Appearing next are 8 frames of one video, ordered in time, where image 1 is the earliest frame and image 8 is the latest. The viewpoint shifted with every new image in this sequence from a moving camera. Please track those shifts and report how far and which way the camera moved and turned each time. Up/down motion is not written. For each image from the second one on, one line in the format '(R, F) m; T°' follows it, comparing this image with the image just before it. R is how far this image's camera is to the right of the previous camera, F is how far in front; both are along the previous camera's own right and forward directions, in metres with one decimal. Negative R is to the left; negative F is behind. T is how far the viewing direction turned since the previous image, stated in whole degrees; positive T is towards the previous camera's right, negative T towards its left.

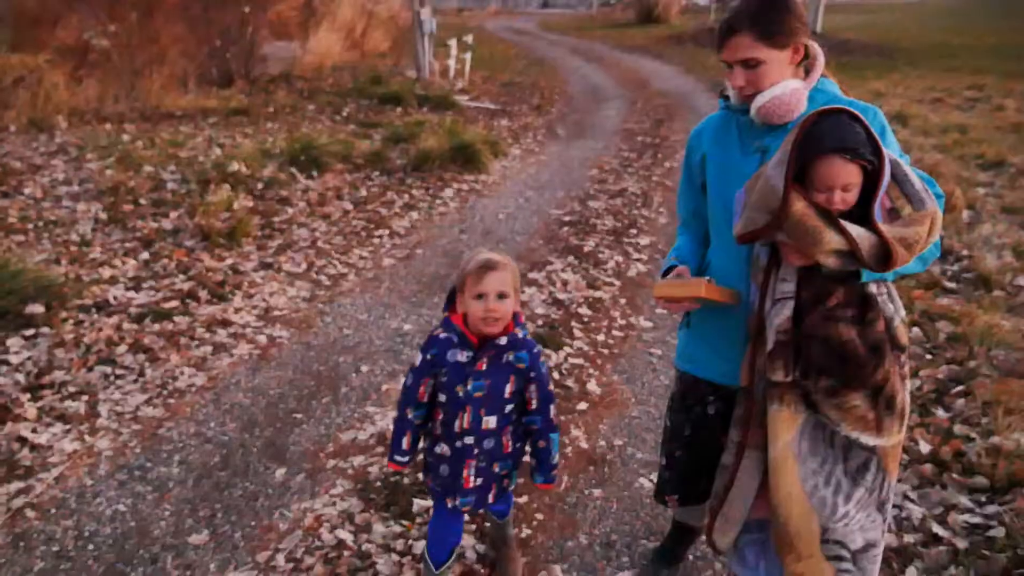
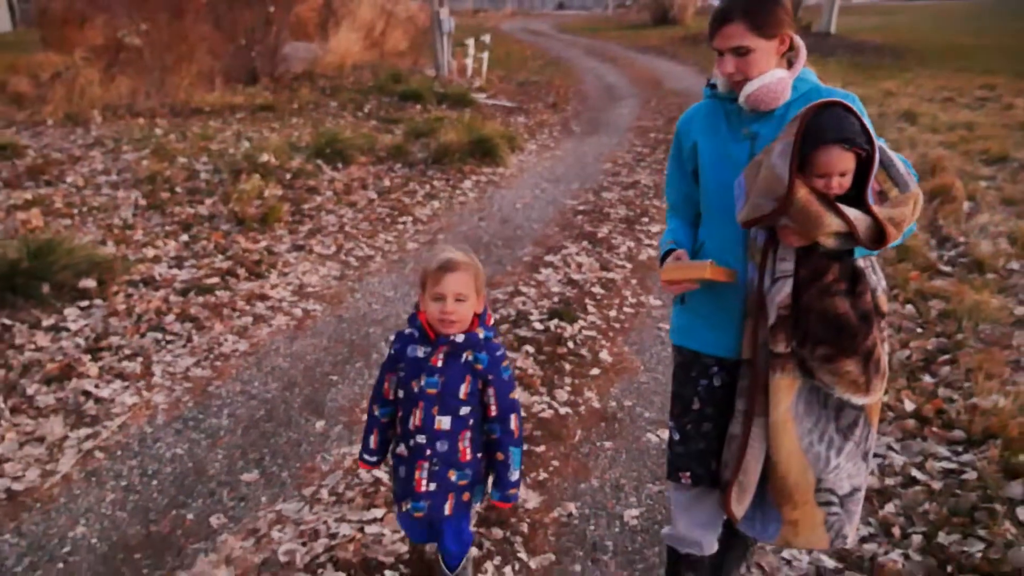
(0.0, -0.4) m; -1°
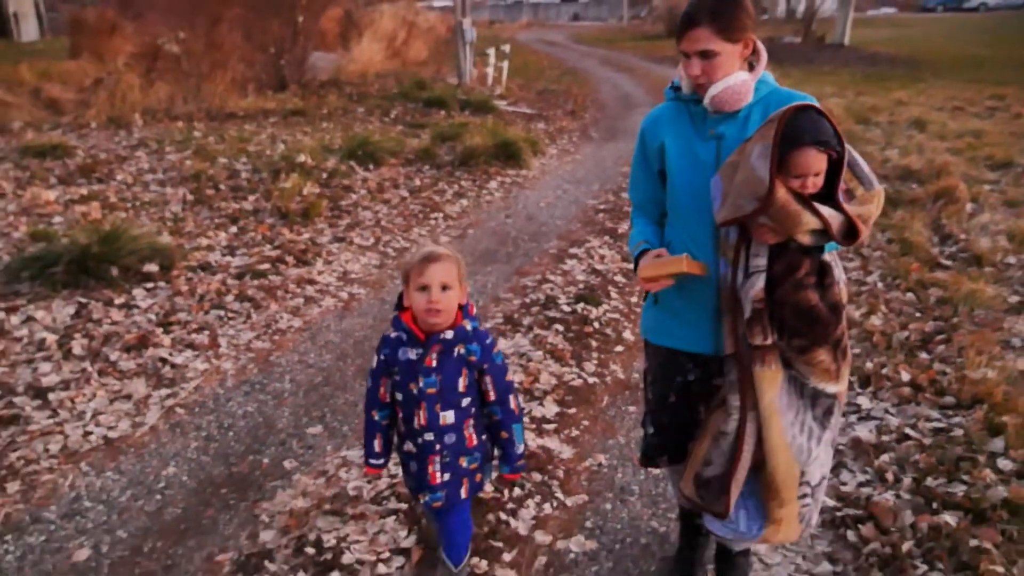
(-0.1, -0.5) m; -1°
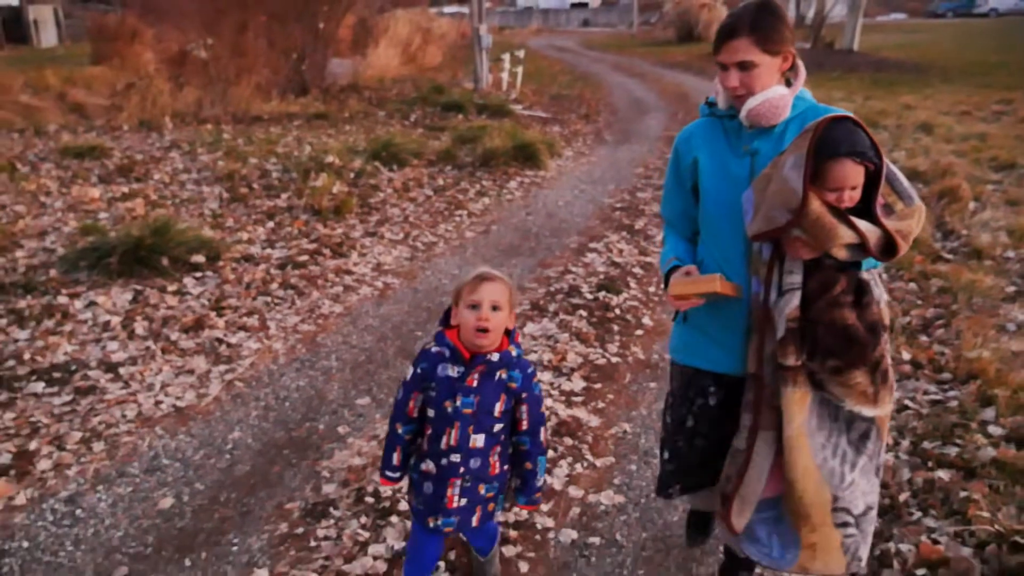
(-0.1, -0.4) m; -1°
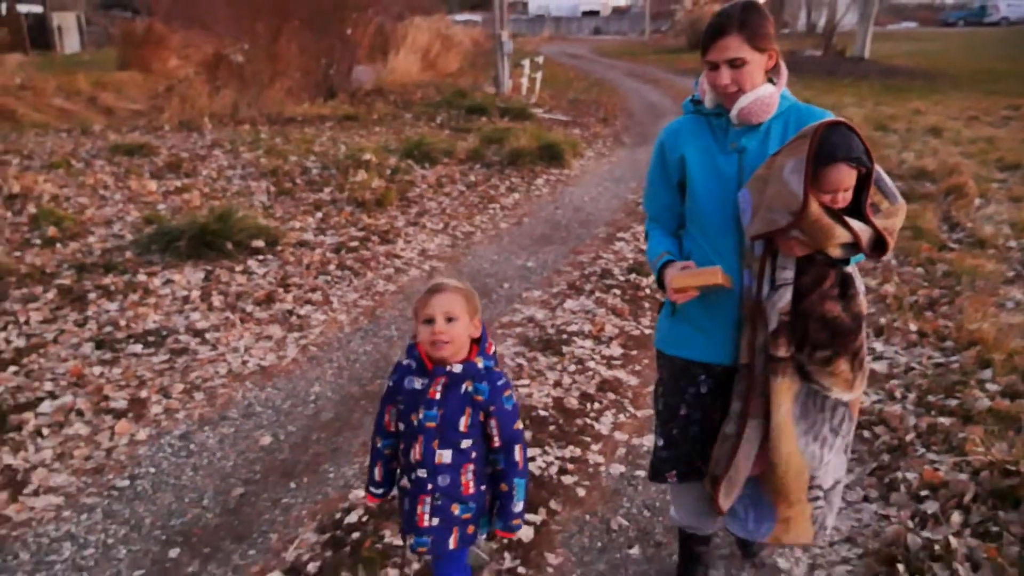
(-0.3, -0.6) m; -1°
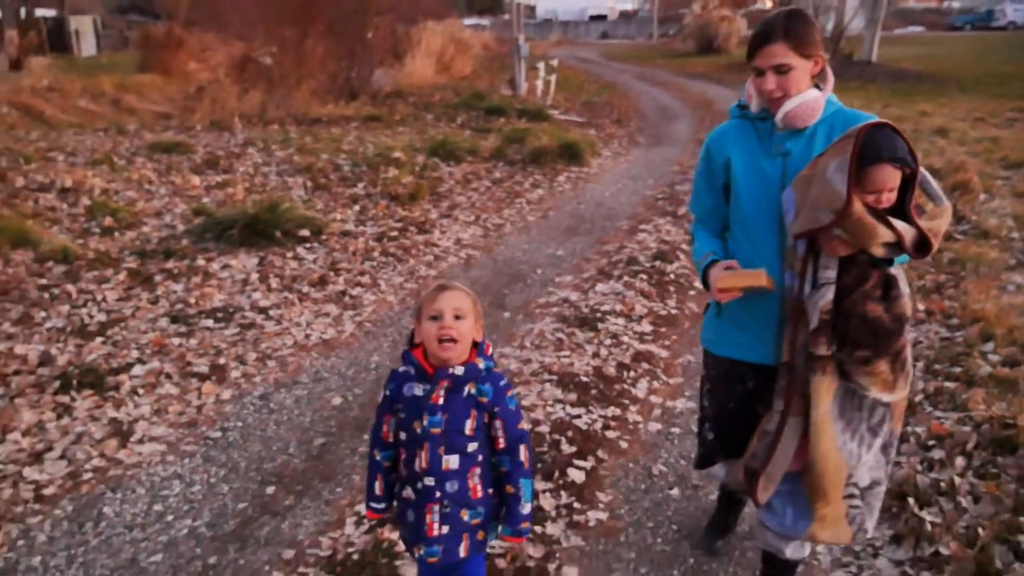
(-0.3, -0.5) m; 0°
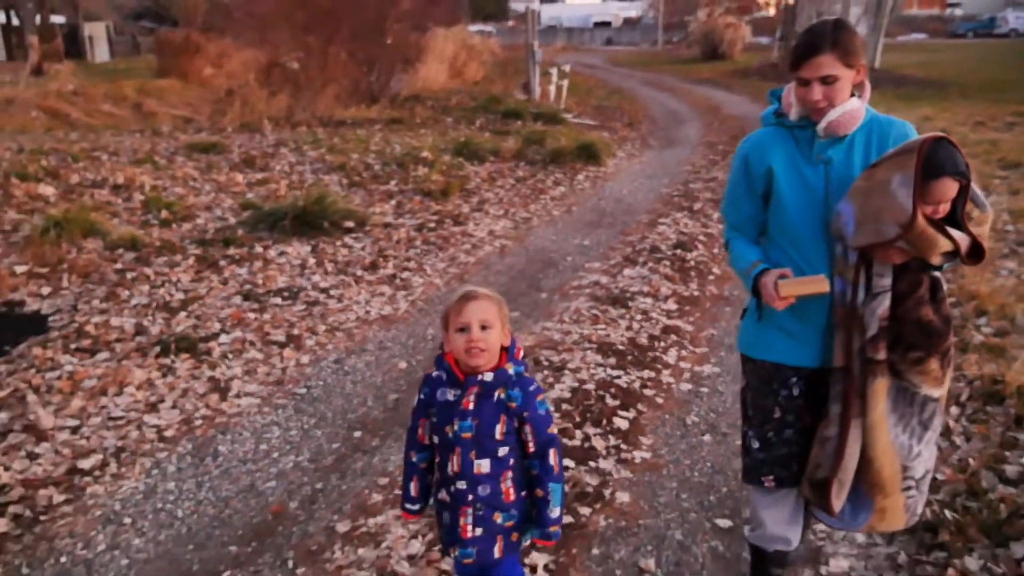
(-0.3, -0.6) m; 0°
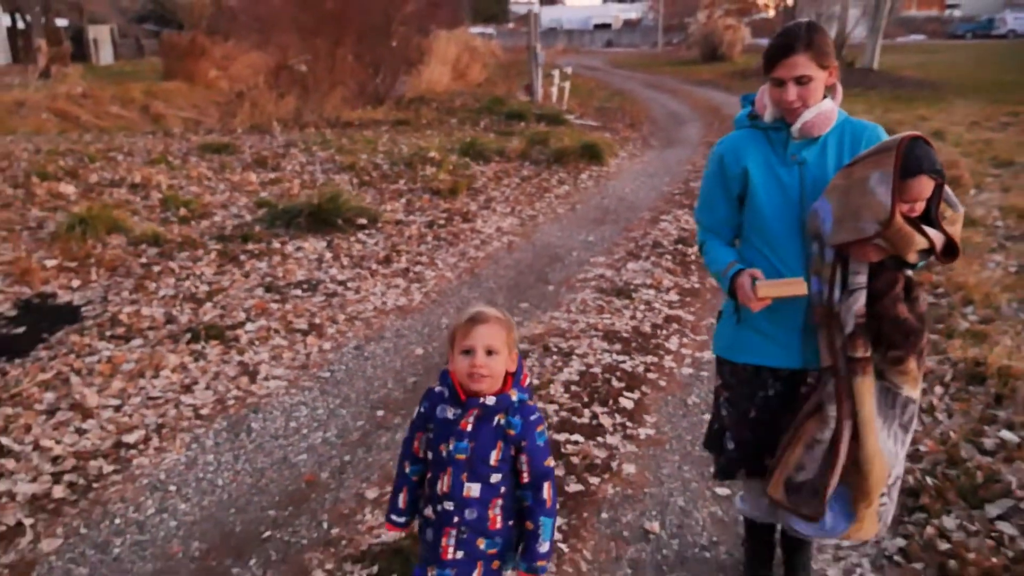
(-0.1, -0.3) m; 0°
